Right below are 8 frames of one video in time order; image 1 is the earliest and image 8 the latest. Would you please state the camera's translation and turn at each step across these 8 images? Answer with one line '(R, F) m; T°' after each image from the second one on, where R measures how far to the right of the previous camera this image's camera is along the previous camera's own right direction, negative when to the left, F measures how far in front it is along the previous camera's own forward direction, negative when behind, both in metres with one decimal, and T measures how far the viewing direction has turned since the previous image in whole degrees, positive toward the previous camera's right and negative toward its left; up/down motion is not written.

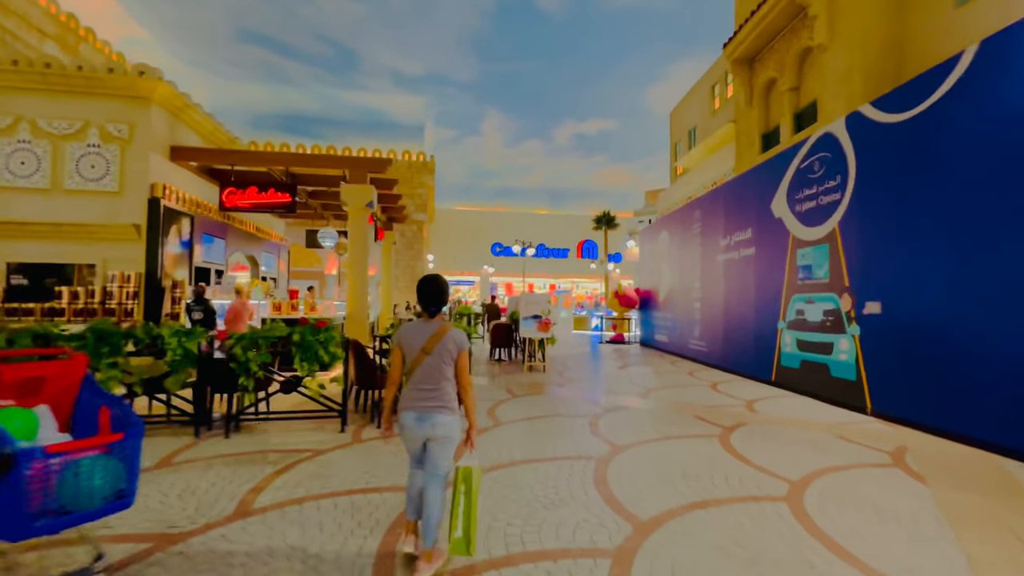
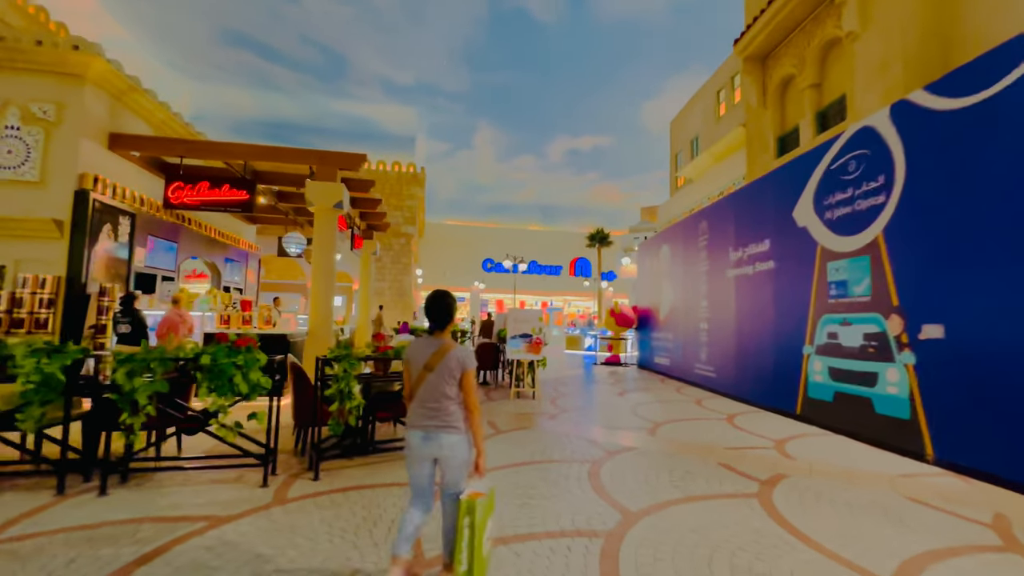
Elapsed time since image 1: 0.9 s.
(+0.1, +1.0) m; +1°
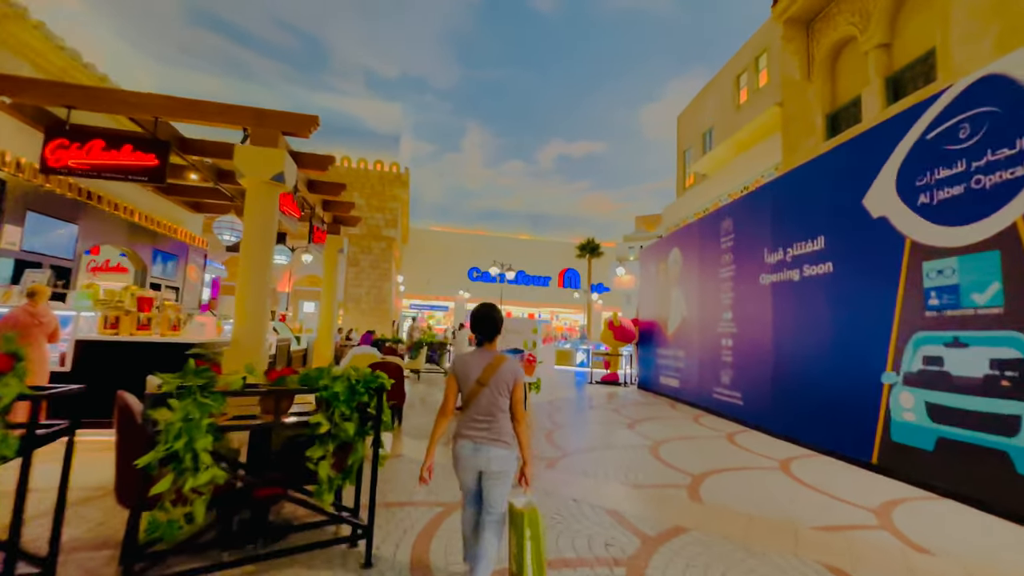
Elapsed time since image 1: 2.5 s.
(0.0, +1.5) m; +2°
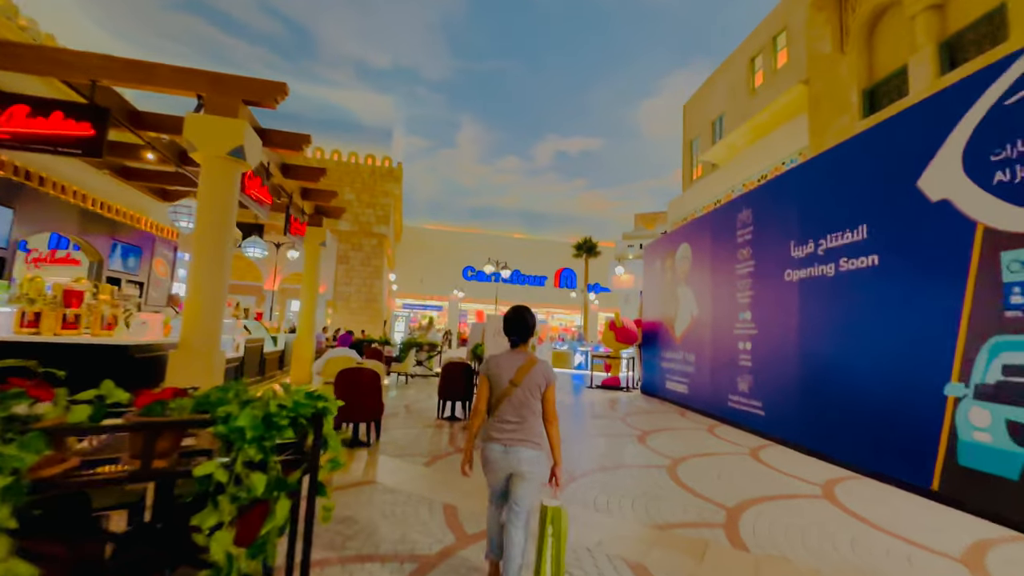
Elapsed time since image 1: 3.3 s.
(0.0, +0.7) m; +1°
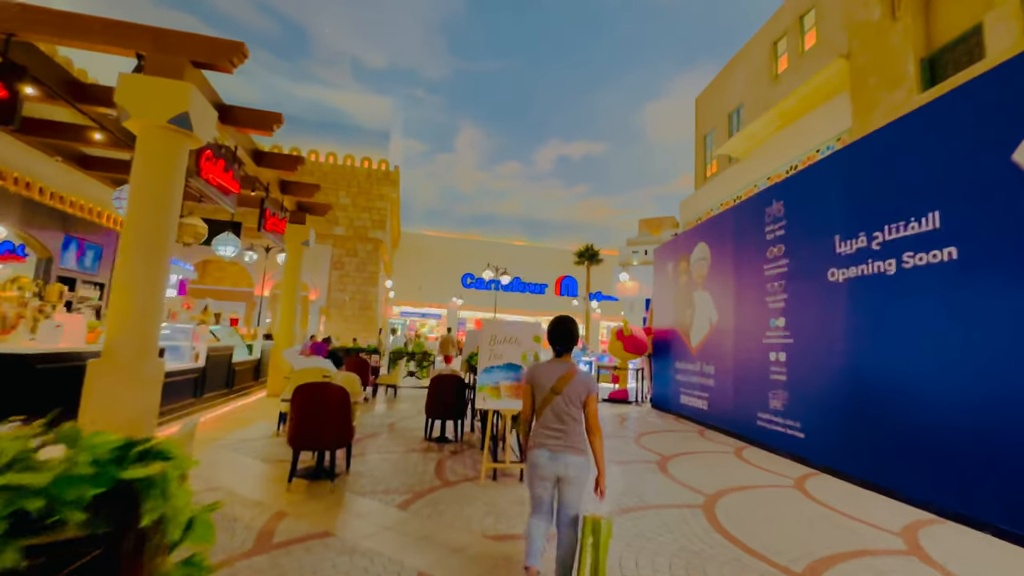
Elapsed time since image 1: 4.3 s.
(0.0, +0.8) m; 0°
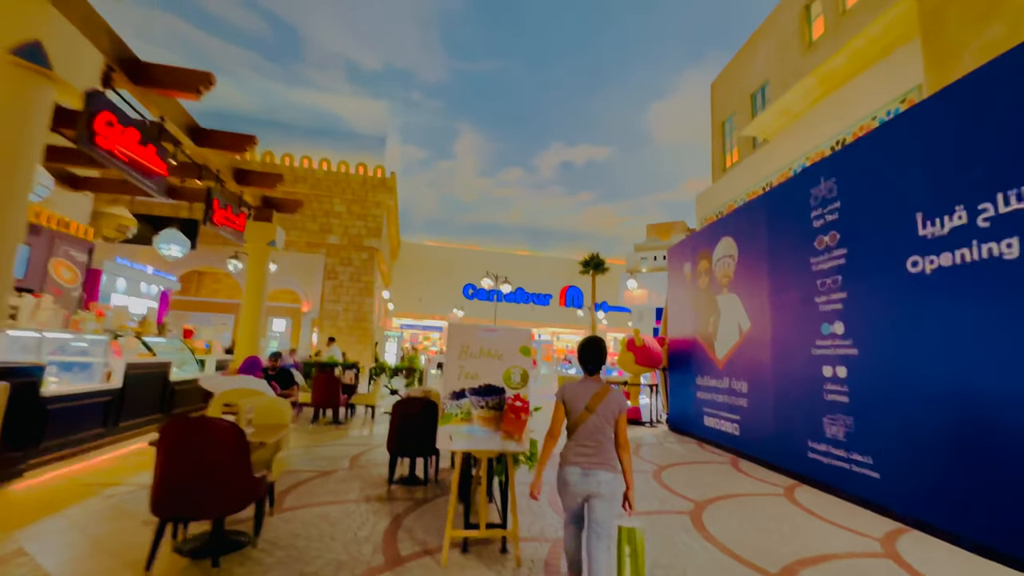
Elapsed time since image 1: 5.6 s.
(+0.2, +1.2) m; -1°
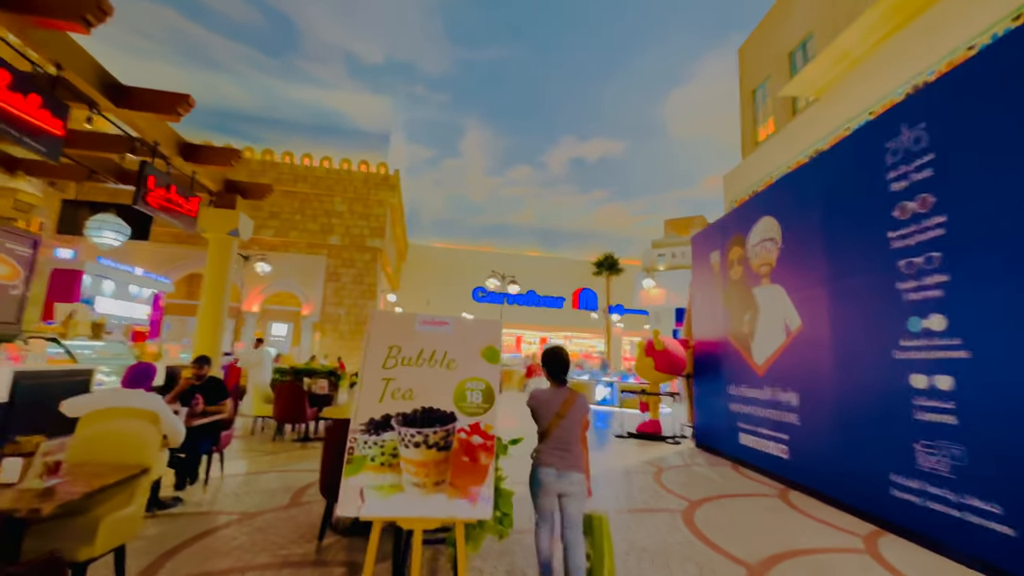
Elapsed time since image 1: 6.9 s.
(+0.3, +1.1) m; -2°
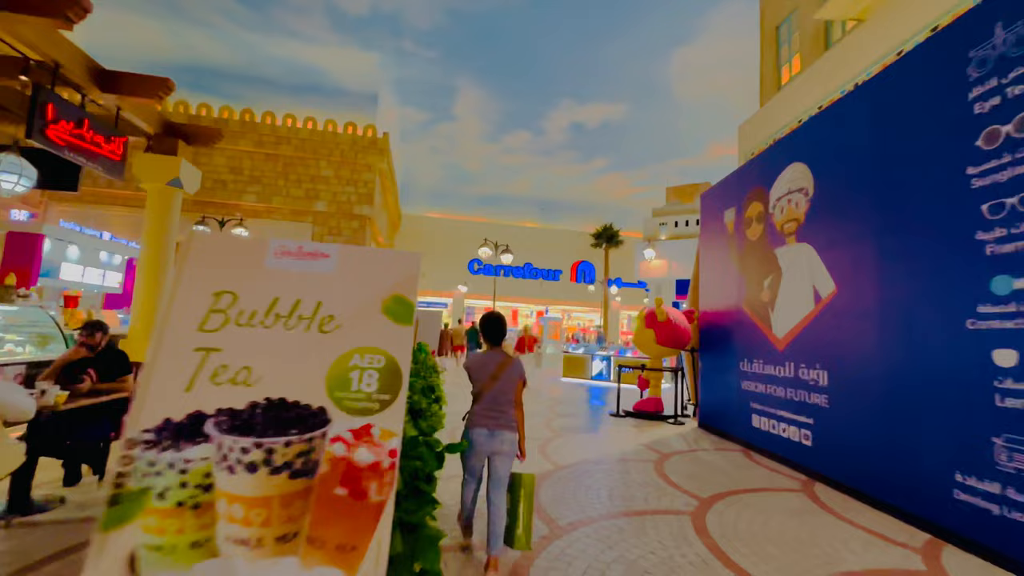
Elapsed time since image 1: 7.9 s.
(+0.2, +0.8) m; 0°
